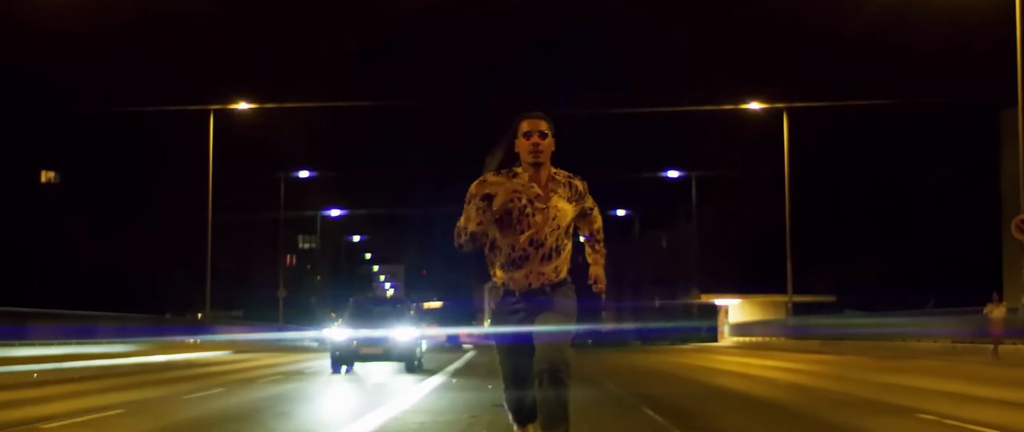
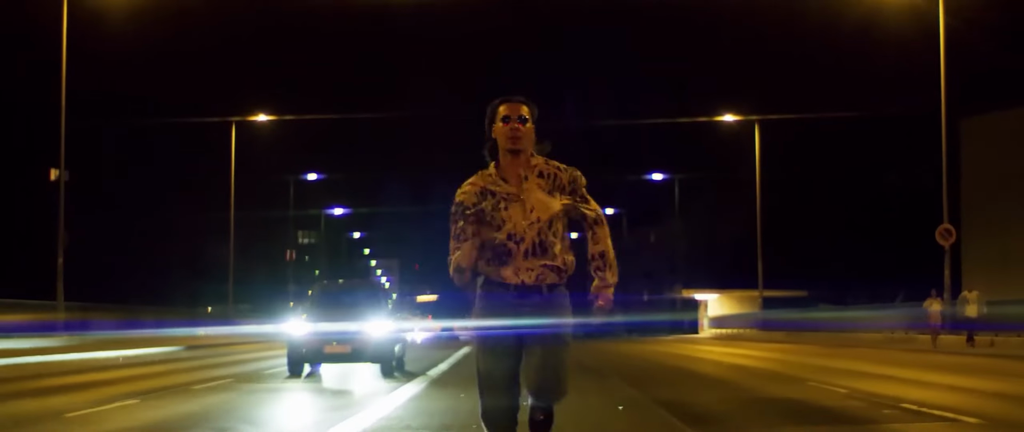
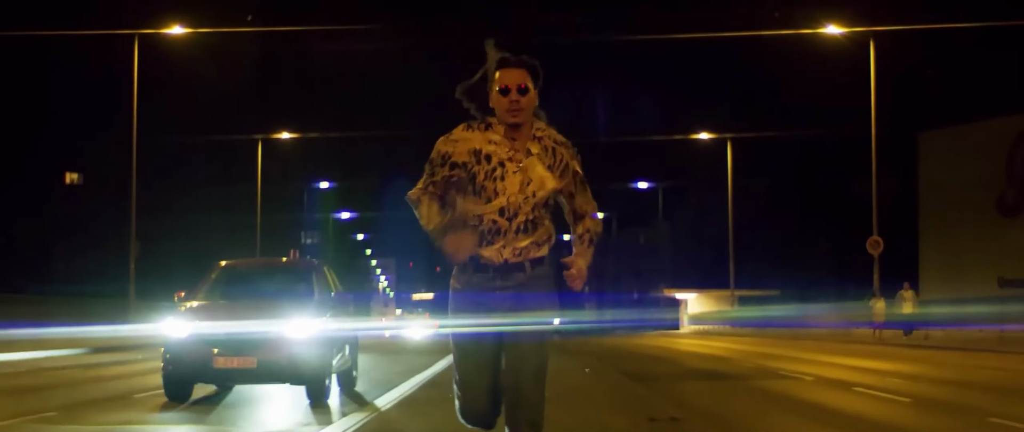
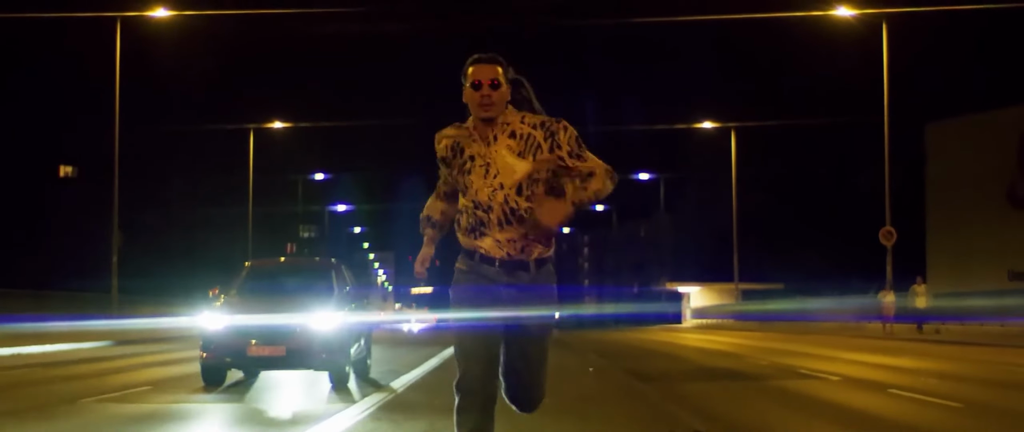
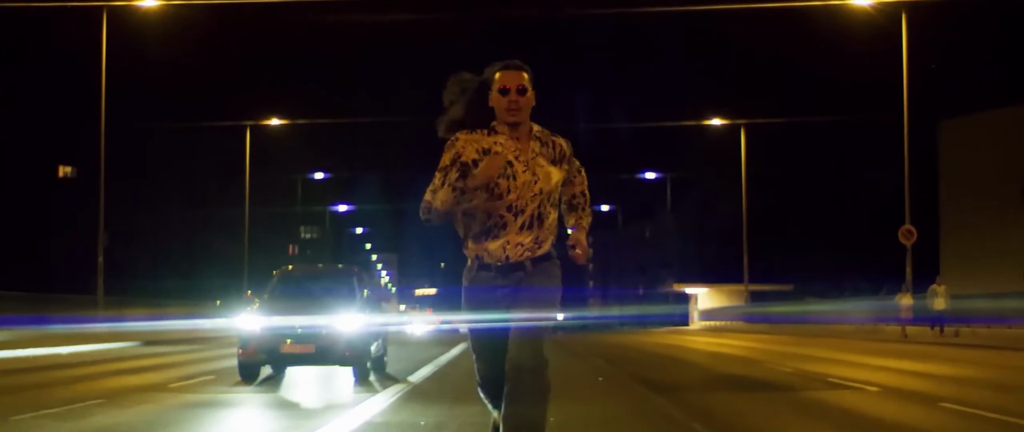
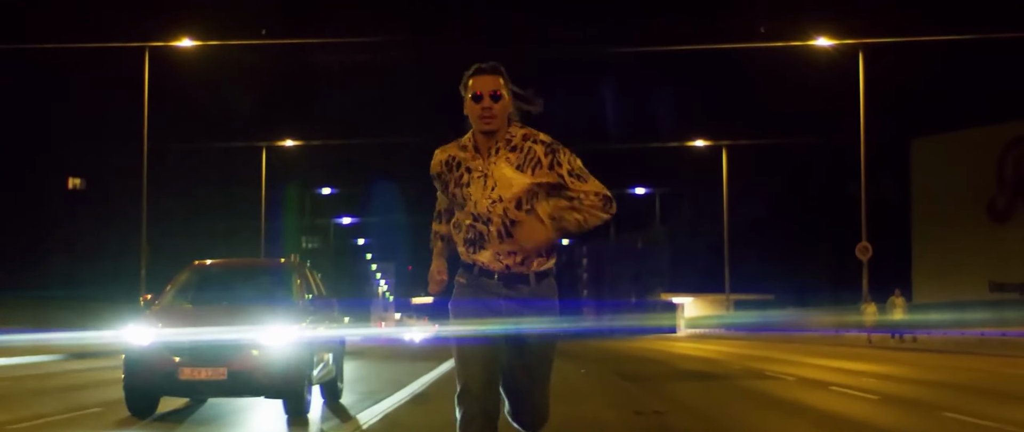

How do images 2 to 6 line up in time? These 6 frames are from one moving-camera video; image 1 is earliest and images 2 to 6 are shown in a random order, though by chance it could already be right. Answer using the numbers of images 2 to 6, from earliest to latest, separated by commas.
2, 5, 4, 3, 6
